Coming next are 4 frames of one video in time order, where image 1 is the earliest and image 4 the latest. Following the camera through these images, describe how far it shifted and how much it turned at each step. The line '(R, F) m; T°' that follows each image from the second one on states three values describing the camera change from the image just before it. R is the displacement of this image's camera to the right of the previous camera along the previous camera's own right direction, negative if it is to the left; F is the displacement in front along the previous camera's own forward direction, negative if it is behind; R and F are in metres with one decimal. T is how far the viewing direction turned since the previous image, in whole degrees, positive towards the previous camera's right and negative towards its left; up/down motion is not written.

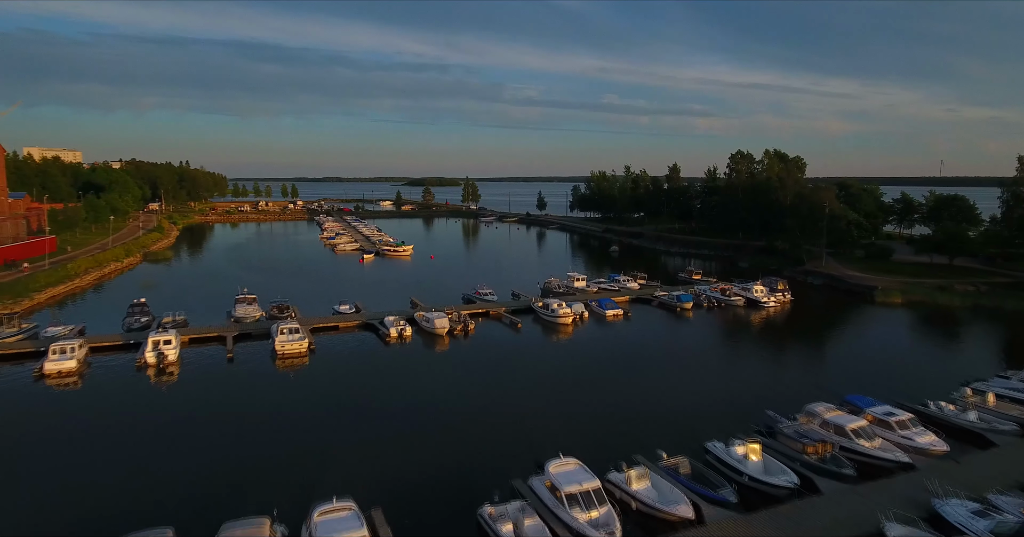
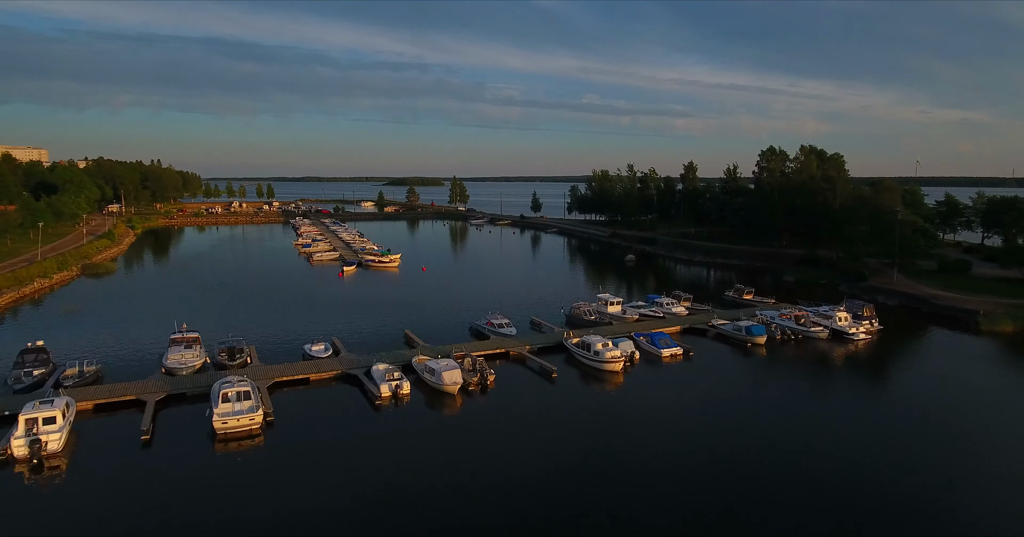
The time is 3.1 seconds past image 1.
(-1.9, +7.6) m; +2°
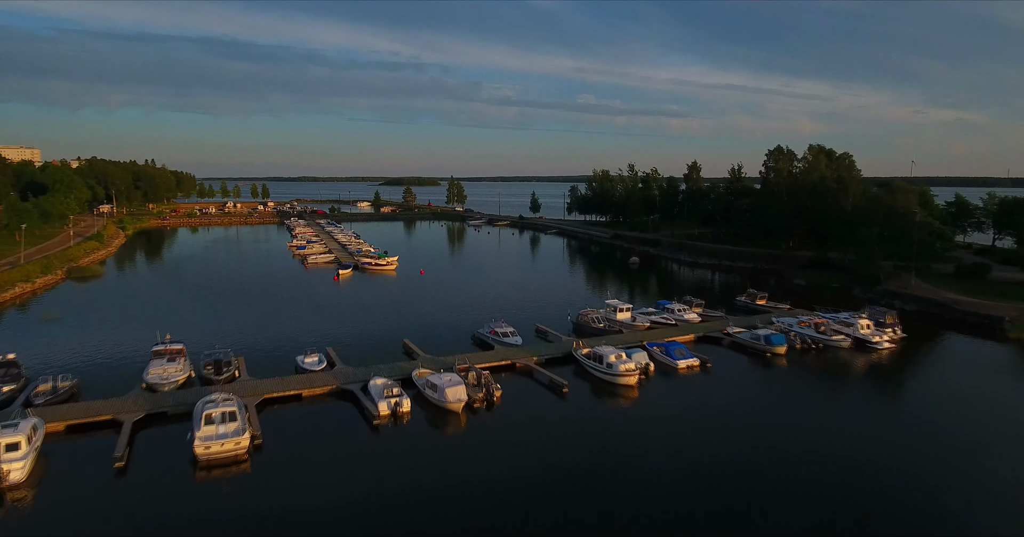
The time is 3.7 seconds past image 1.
(-0.4, +1.5) m; 0°
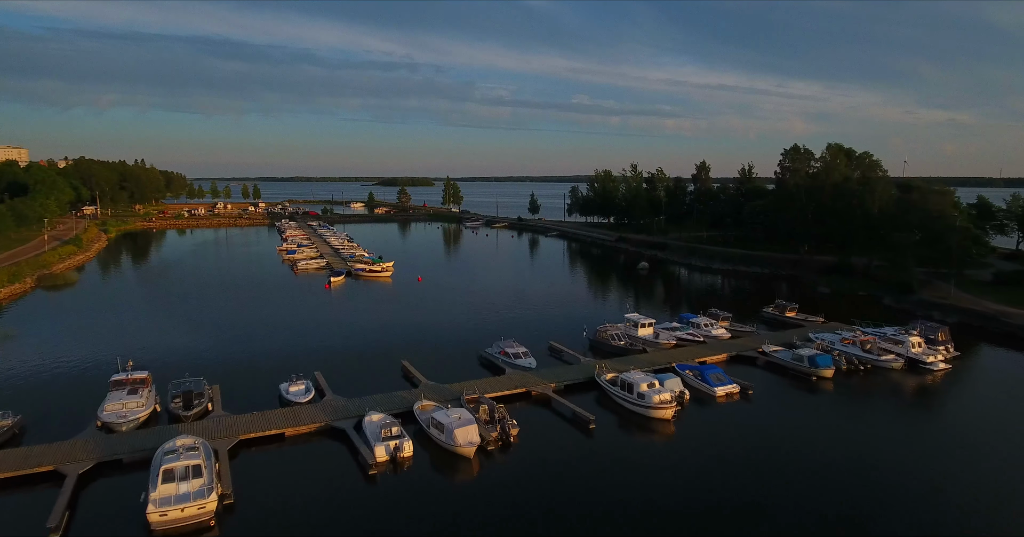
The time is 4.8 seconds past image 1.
(-0.7, +2.9) m; +1°
